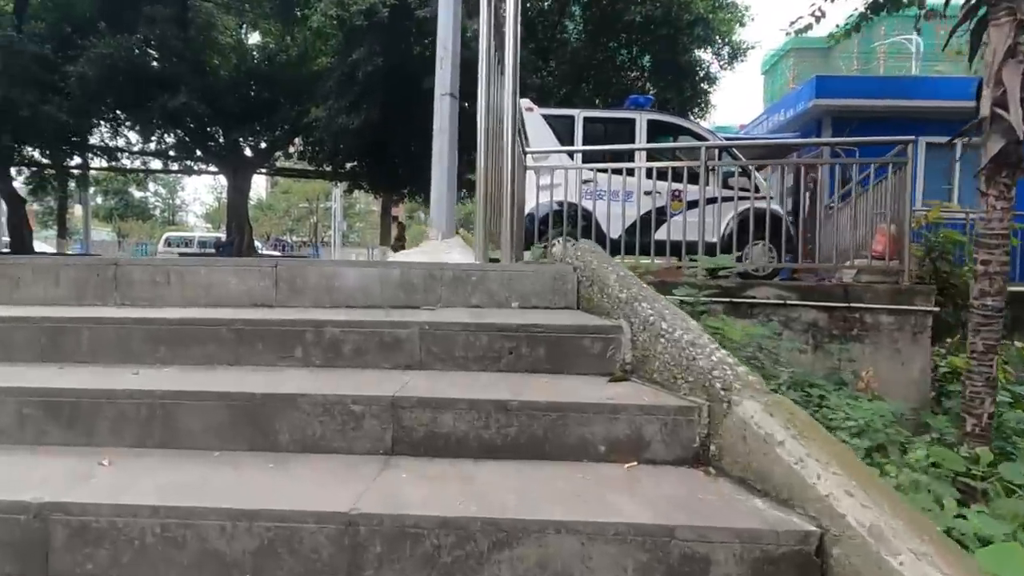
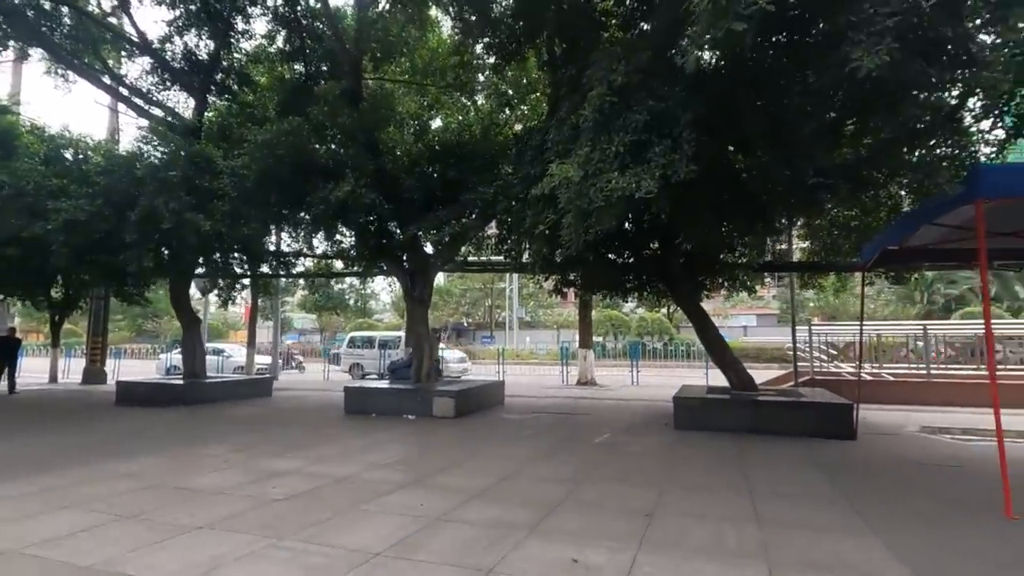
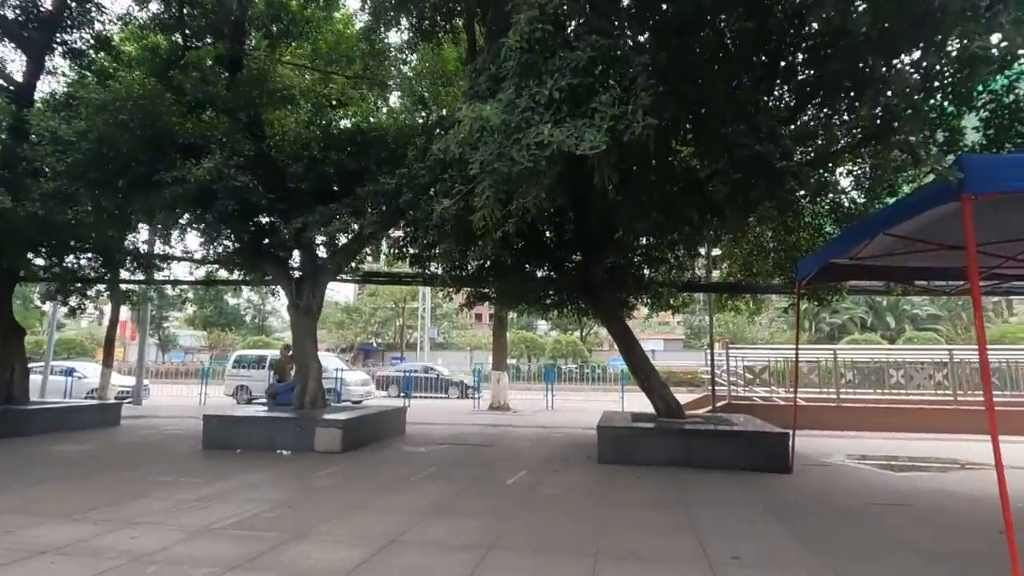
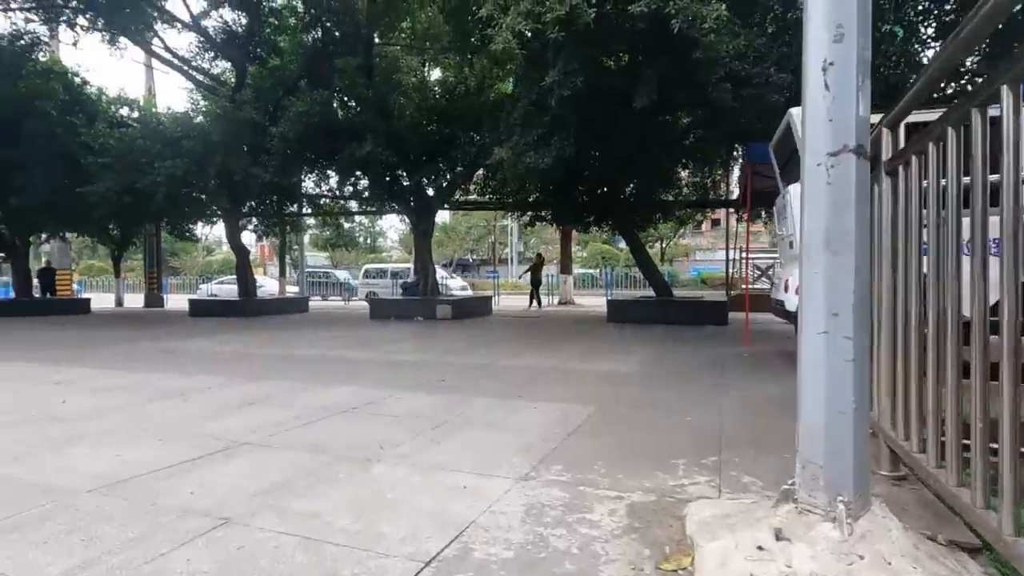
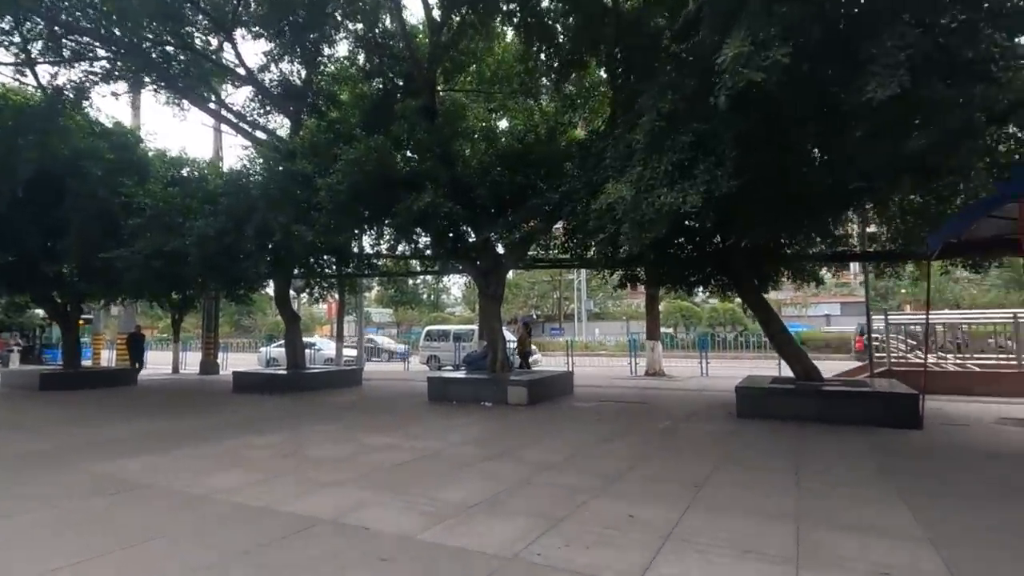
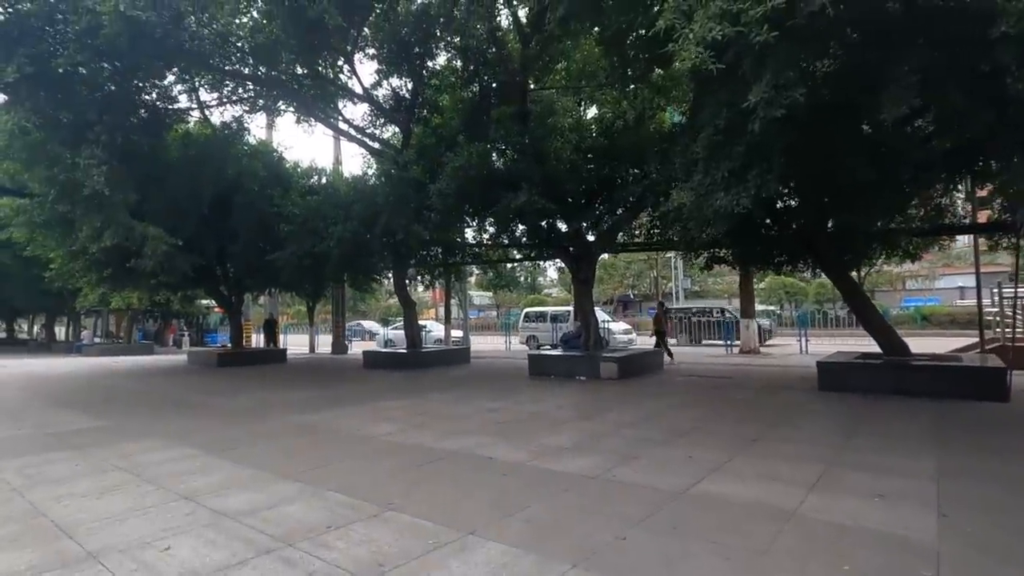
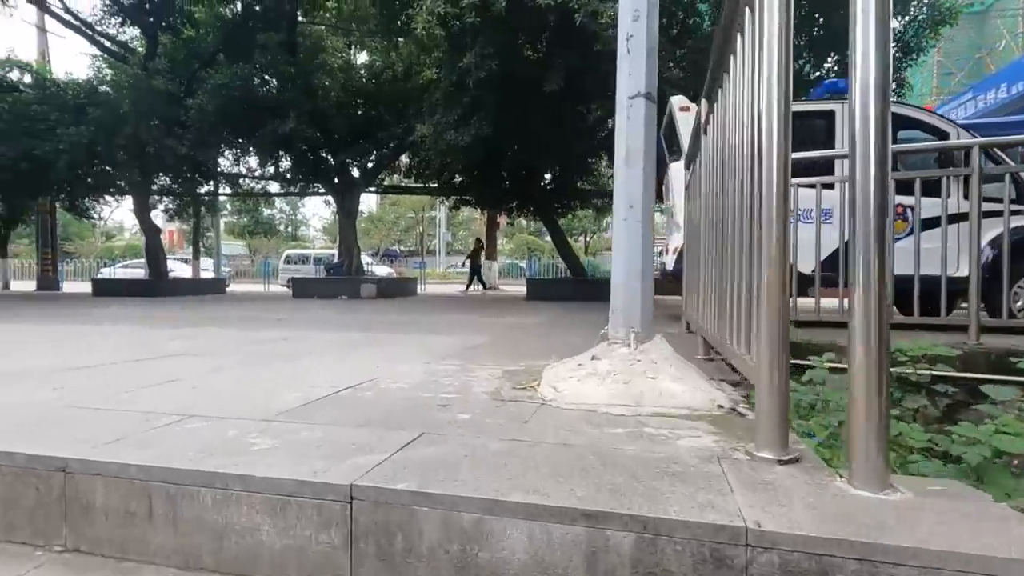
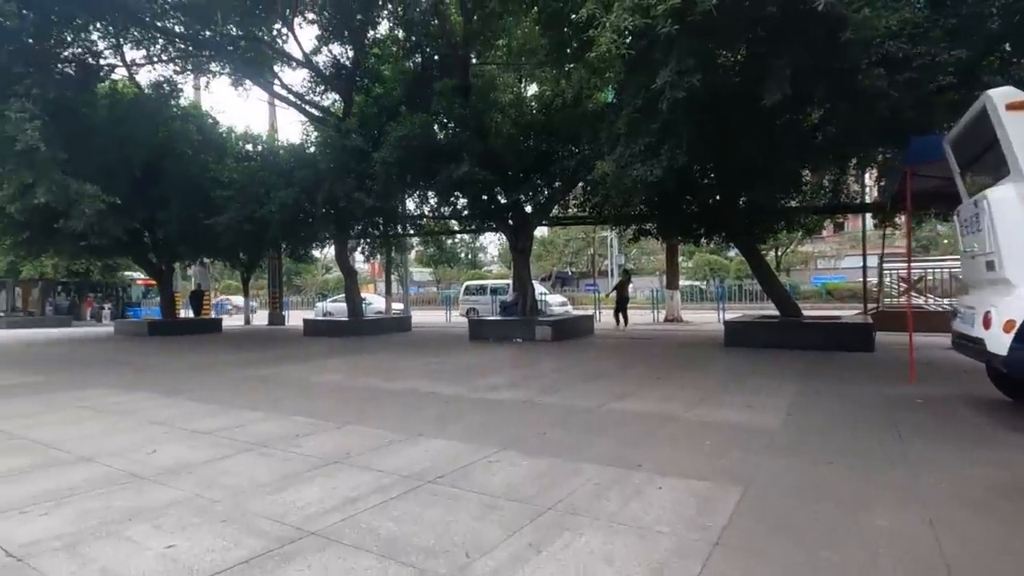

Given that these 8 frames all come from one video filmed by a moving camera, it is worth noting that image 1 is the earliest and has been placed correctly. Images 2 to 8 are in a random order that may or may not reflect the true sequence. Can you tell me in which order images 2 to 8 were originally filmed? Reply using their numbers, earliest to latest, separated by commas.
7, 4, 8, 6, 5, 2, 3
